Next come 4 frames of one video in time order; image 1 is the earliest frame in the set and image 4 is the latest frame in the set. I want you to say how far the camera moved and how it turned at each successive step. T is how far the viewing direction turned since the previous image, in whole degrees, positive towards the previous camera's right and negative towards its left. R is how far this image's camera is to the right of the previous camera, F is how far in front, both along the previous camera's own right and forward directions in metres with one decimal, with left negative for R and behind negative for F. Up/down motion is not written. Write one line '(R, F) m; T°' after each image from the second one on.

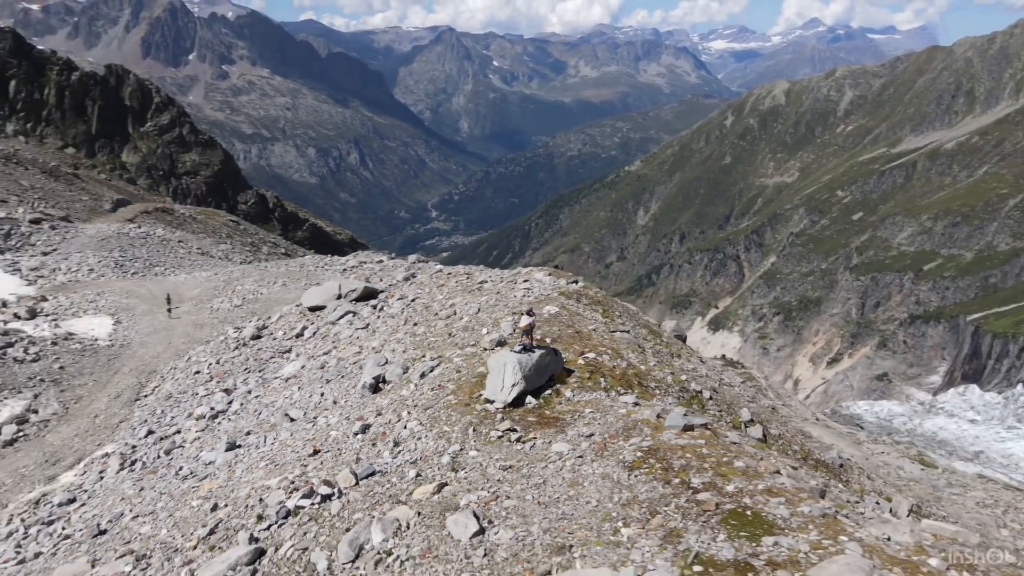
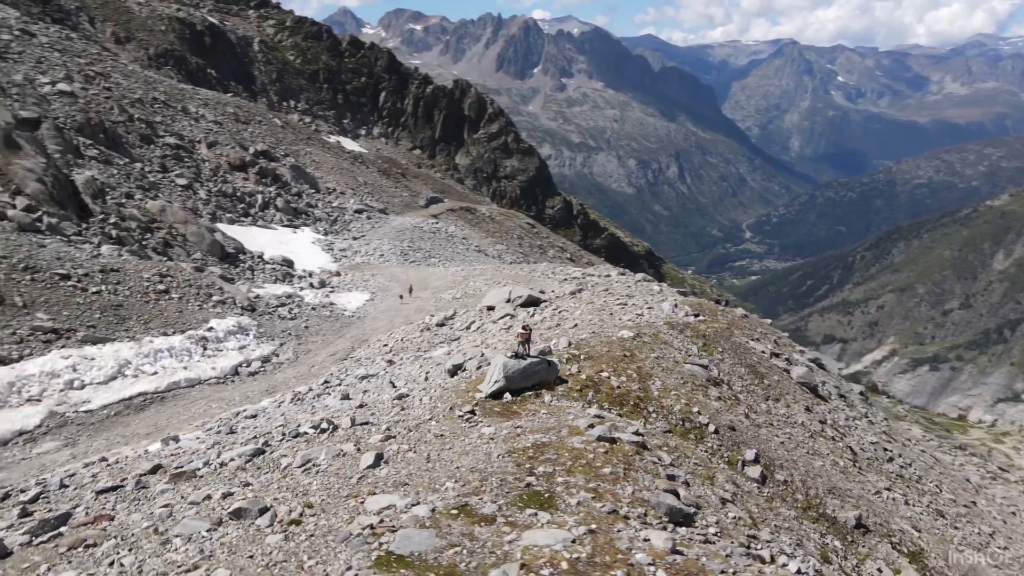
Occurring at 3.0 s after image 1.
(+5.4, -1.7) m; -23°
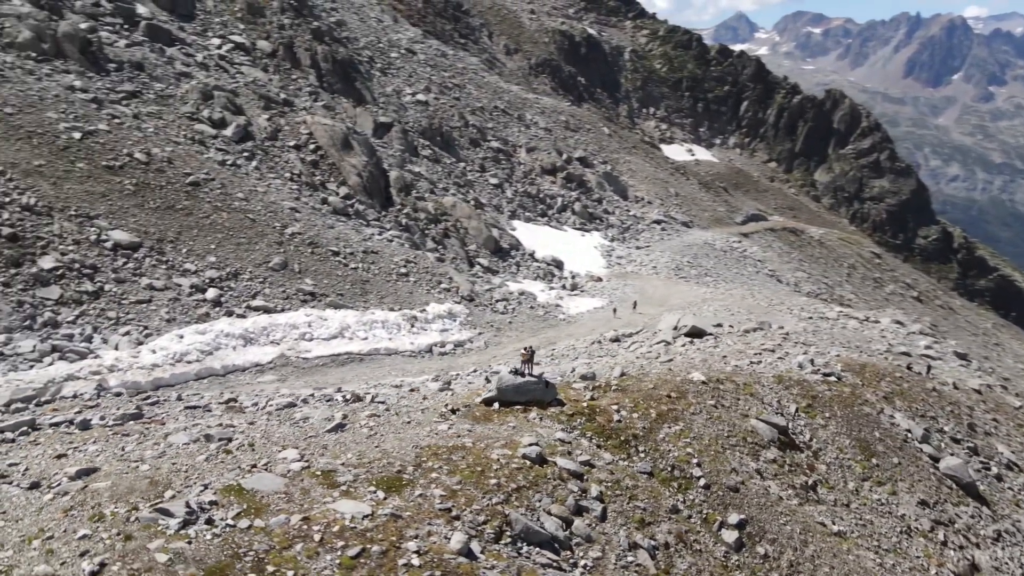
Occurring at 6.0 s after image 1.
(+6.6, -0.1) m; -27°
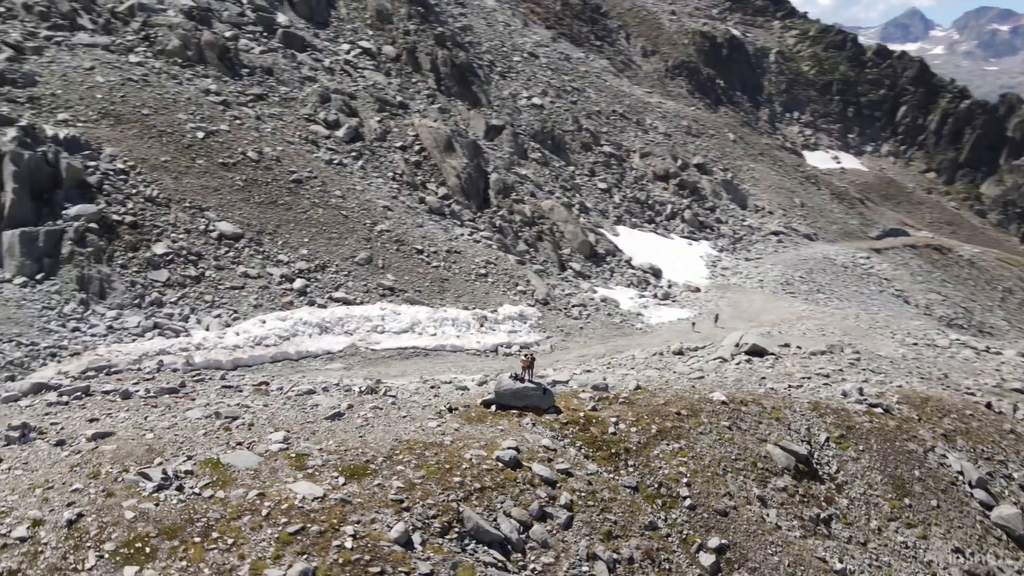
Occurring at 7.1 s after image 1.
(+2.7, -0.2) m; -10°
